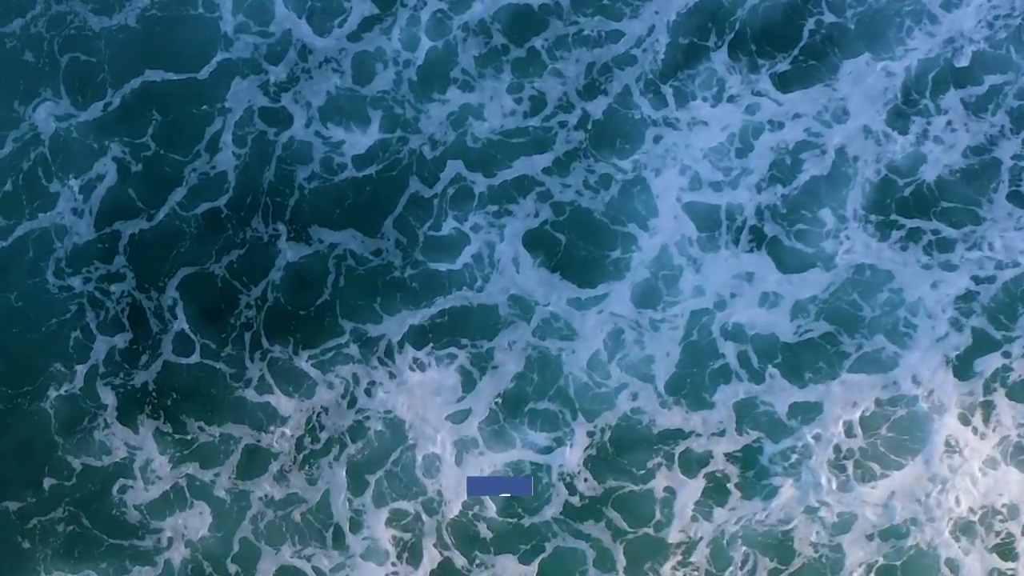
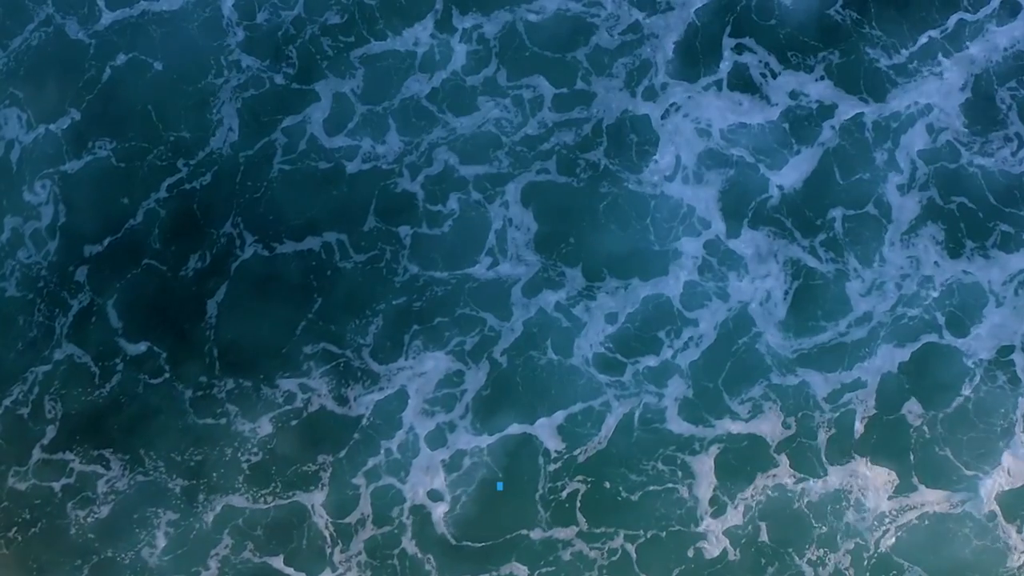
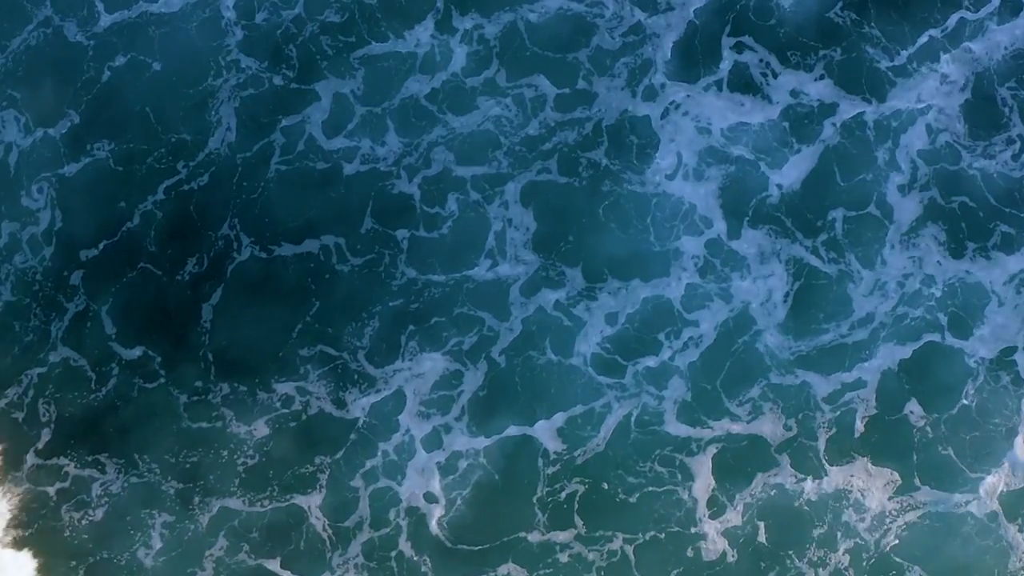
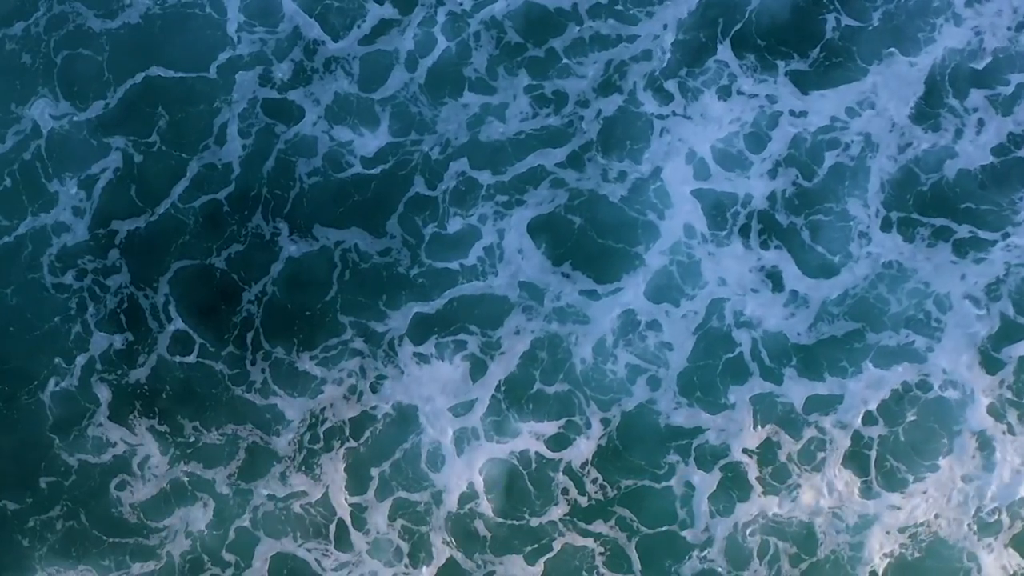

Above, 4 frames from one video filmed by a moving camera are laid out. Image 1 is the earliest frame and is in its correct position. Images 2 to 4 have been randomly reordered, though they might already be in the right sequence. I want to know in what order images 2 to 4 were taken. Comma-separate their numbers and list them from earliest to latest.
4, 2, 3
